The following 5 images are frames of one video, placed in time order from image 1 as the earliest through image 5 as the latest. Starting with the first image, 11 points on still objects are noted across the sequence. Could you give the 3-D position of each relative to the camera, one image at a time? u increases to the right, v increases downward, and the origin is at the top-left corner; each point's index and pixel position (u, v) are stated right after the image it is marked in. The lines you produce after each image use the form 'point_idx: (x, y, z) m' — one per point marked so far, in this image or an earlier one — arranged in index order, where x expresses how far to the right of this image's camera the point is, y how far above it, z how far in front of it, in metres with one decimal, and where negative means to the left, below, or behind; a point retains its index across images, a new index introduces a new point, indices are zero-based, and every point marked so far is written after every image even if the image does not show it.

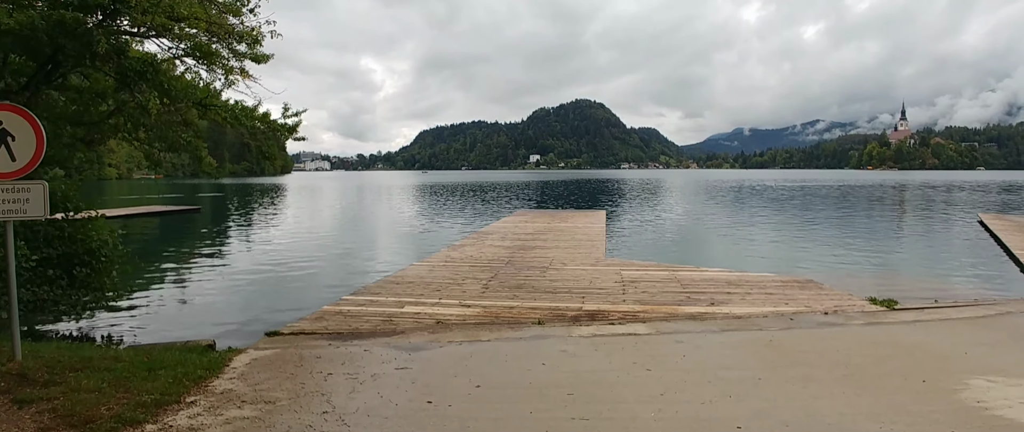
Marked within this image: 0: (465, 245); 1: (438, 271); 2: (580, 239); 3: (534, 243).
0: (-1.1, -0.7, +13.2) m
1: (-1.3, -1.0, +9.8) m
2: (+1.8, -0.6, +14.3) m
3: (+0.5, -0.7, +13.9) m
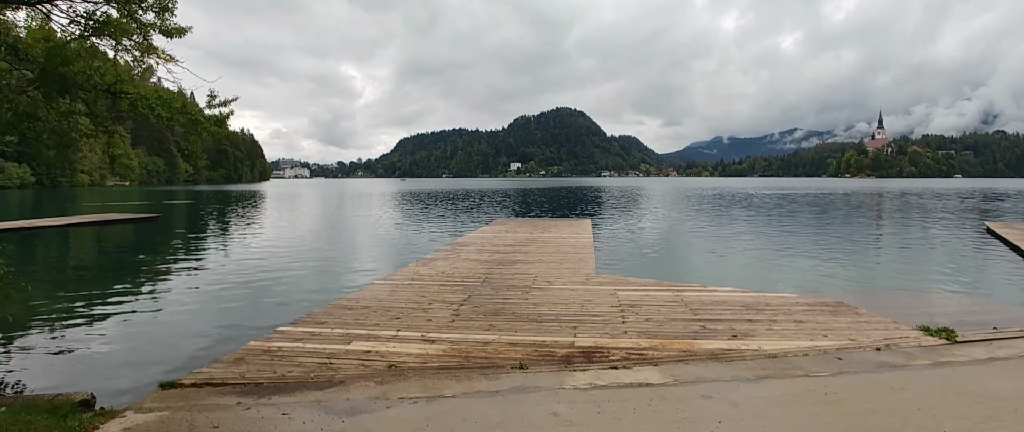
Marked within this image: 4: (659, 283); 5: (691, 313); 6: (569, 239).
0: (-1.6, -0.9, +11.6) m
1: (-1.7, -1.2, +8.3) m
2: (+1.3, -0.8, +12.9) m
3: (0.0, -0.9, +12.4) m
4: (+2.5, -1.1, +9.0) m
5: (+2.4, -1.3, +7.1) m
6: (+1.6, -0.6, +15.3) m
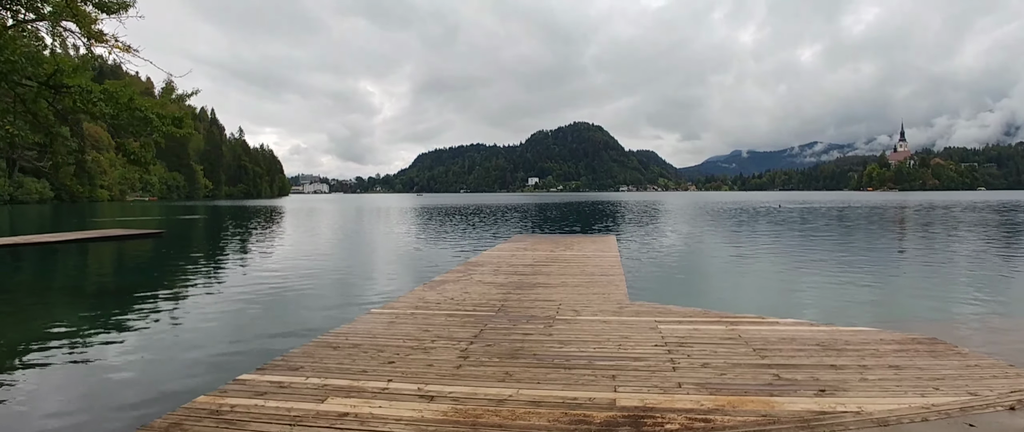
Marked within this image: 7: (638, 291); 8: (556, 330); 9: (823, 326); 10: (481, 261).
0: (-1.2, -1.3, +10.4) m
1: (-1.4, -1.4, +7.0) m
2: (+1.7, -1.2, +11.6) m
3: (+0.4, -1.3, +11.1) m
4: (+2.8, -1.4, +7.6) m
5: (+2.6, -1.5, +5.7) m
6: (+2.1, -1.1, +13.9) m
7: (+4.5, -2.7, +19.1) m
8: (+0.6, -1.4, +6.8) m
9: (+3.9, -1.4, +6.9) m
10: (-0.8, -1.1, +13.3) m
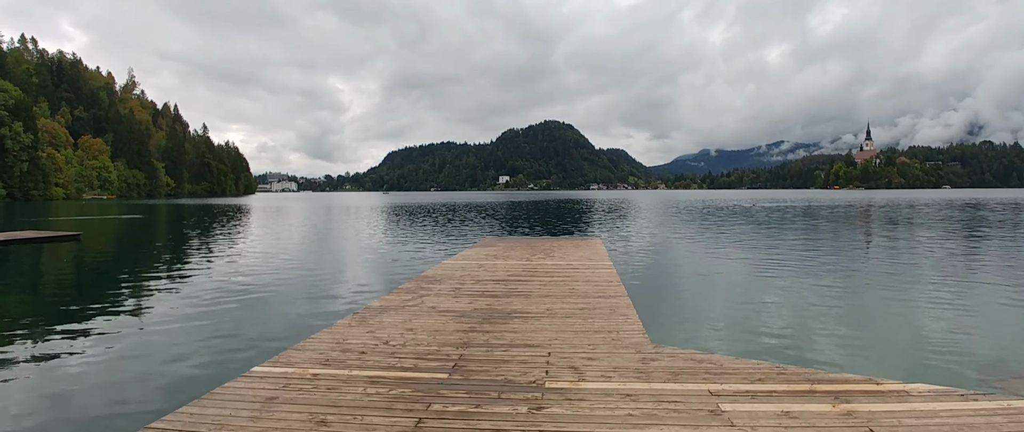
0: (-1.7, -1.3, +7.4) m
1: (-1.7, -1.5, +4.0) m
2: (+1.2, -1.2, +8.8) m
3: (-0.1, -1.3, +8.2) m
4: (+2.4, -1.4, +4.8) m
5: (+2.4, -1.5, +2.9) m
6: (+1.4, -1.1, +11.1) m
7: (+3.5, -2.7, +16.4) m
8: (+0.3, -1.5, +4.0) m
9: (+3.6, -1.4, +4.2) m
10: (-1.4, -1.1, +10.4) m
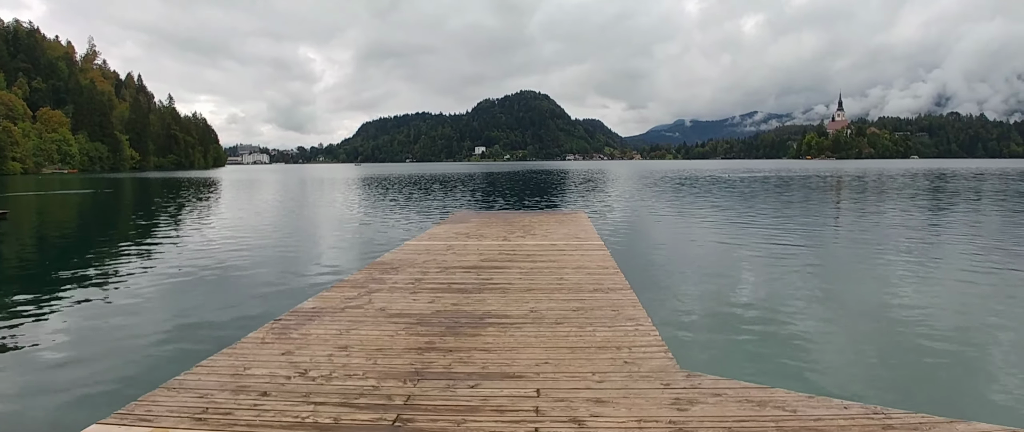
0: (-2.0, -1.0, +5.6) m
1: (-1.9, -1.4, +2.2) m
2: (+0.8, -0.9, +7.0) m
3: (-0.4, -1.0, +6.4) m
4: (+2.3, -1.2, +3.2) m
5: (+2.3, -1.4, +1.3) m
6: (+1.0, -0.6, +9.4) m
7: (+2.9, -1.9, +14.9) m
8: (+0.1, -1.4, +2.3) m
9: (+3.5, -1.3, +2.6) m
10: (-1.8, -0.7, +8.6) m
